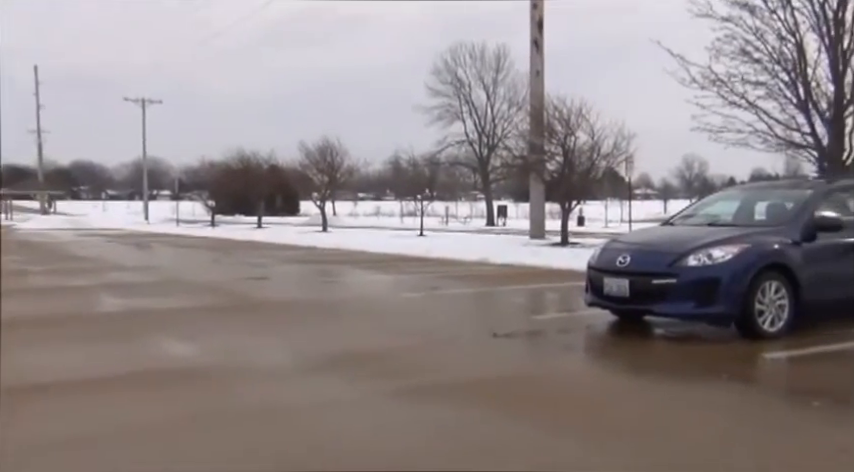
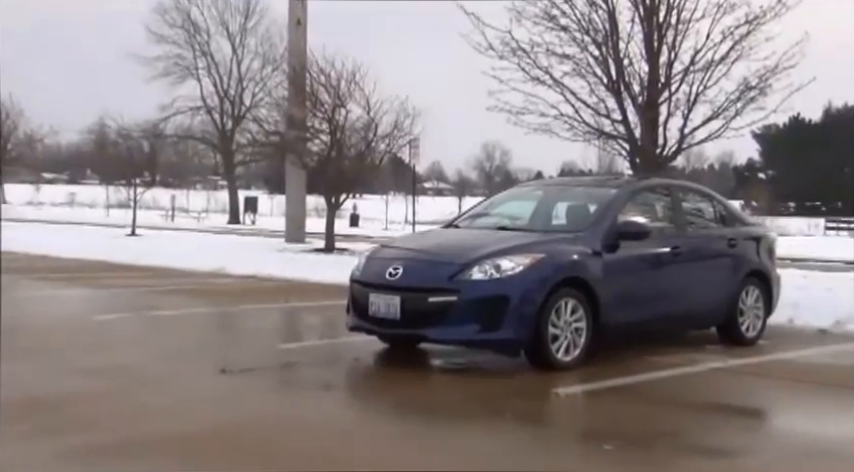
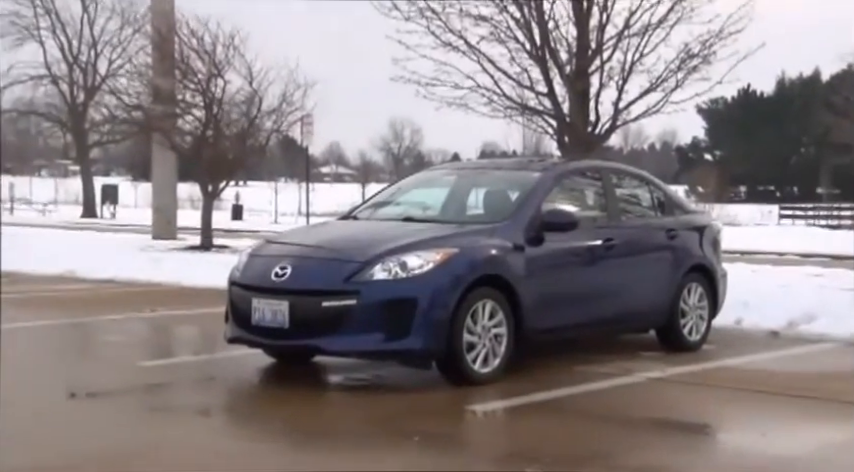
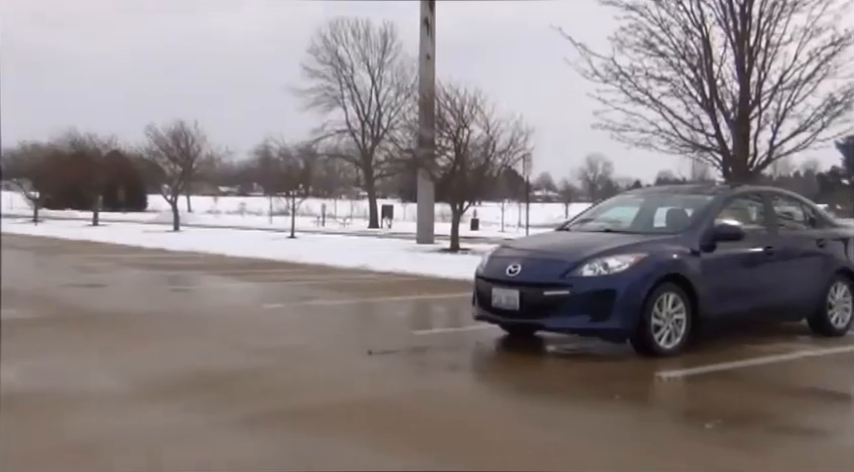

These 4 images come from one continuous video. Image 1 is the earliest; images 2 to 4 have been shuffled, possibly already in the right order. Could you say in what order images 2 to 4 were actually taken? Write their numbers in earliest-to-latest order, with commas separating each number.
4, 2, 3
